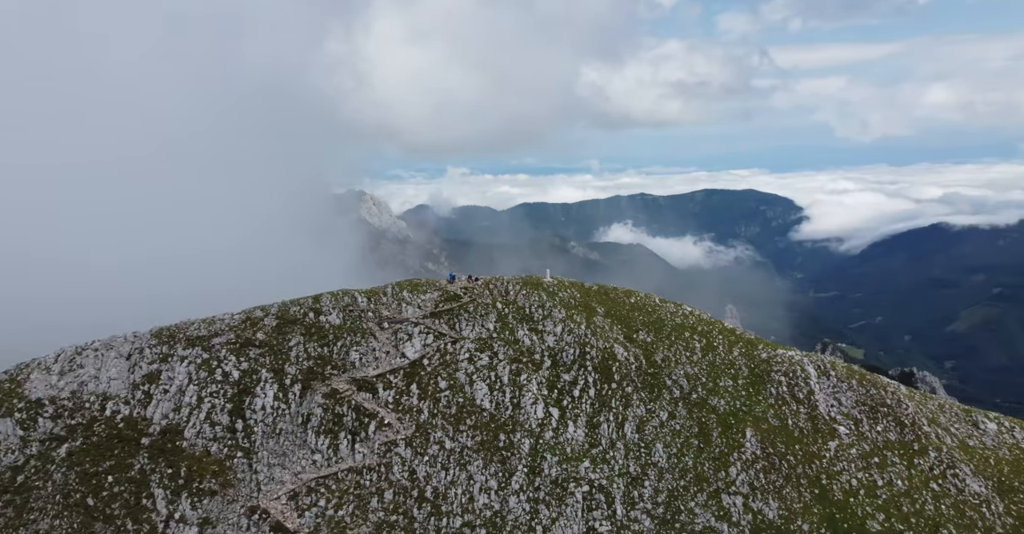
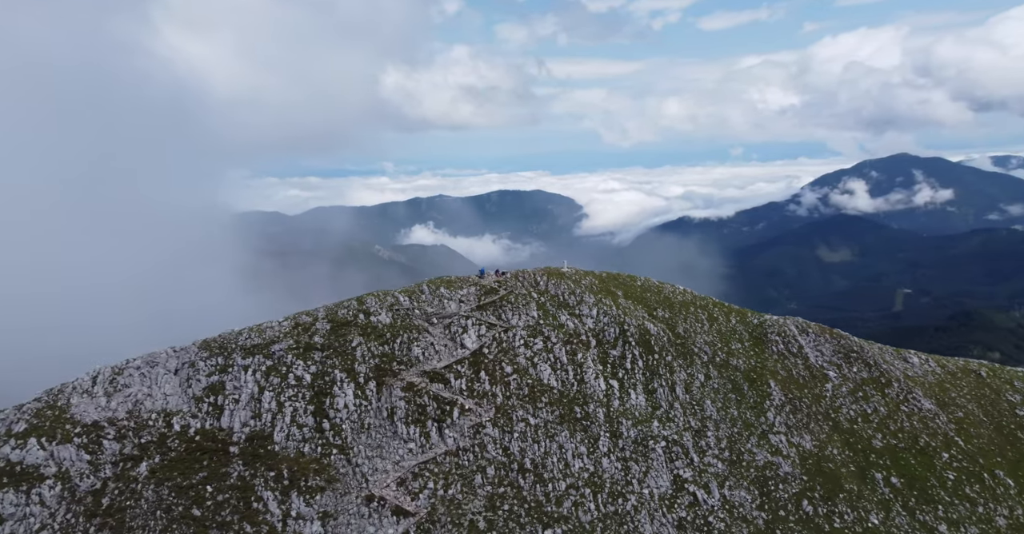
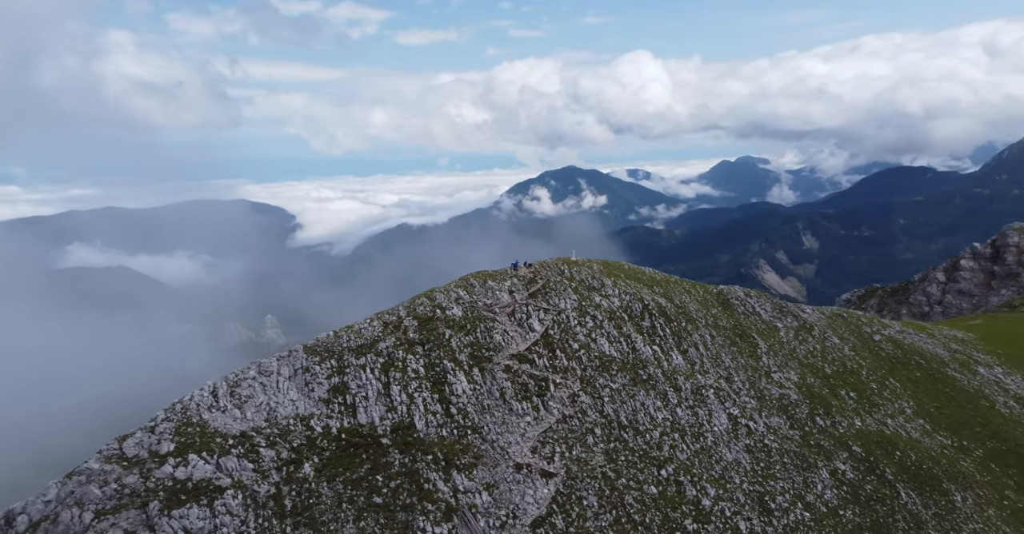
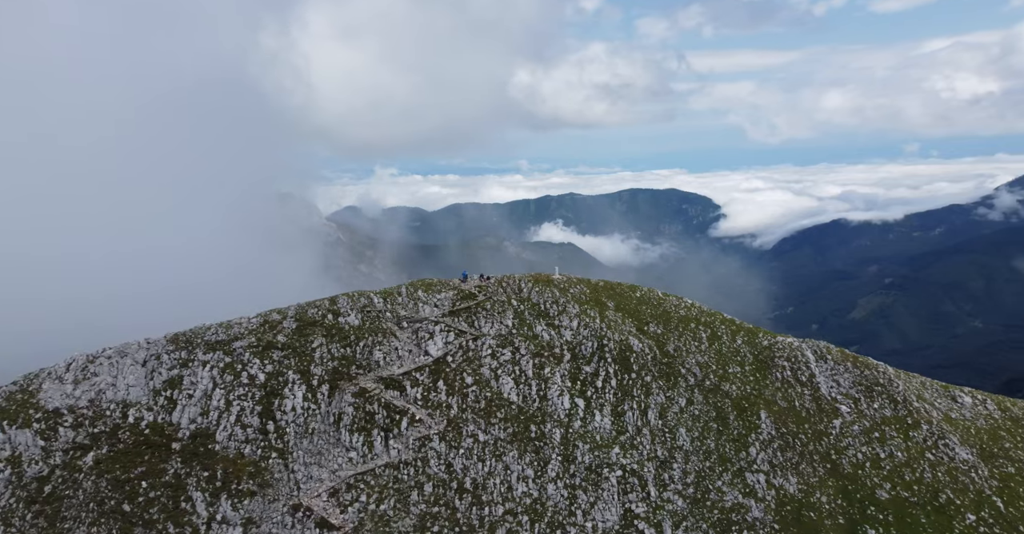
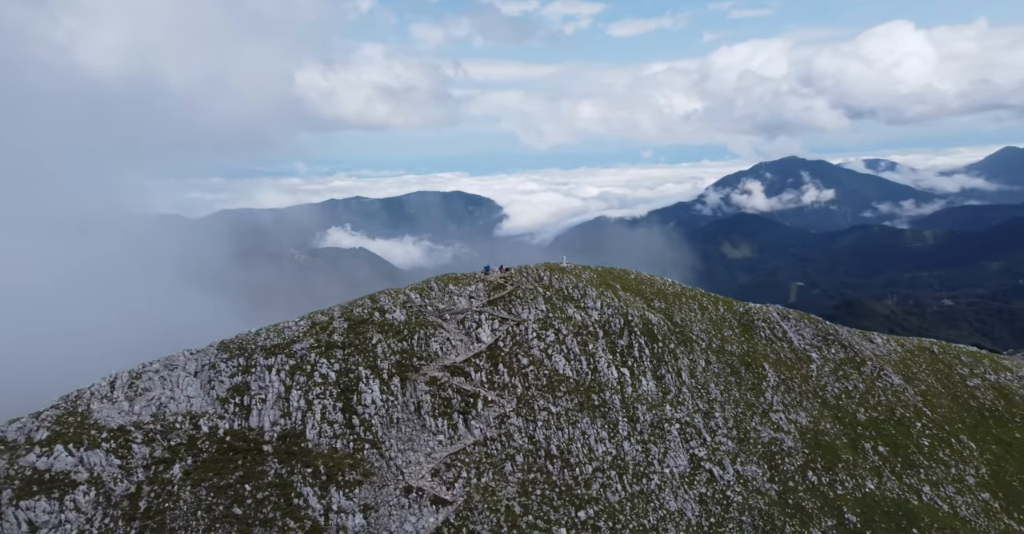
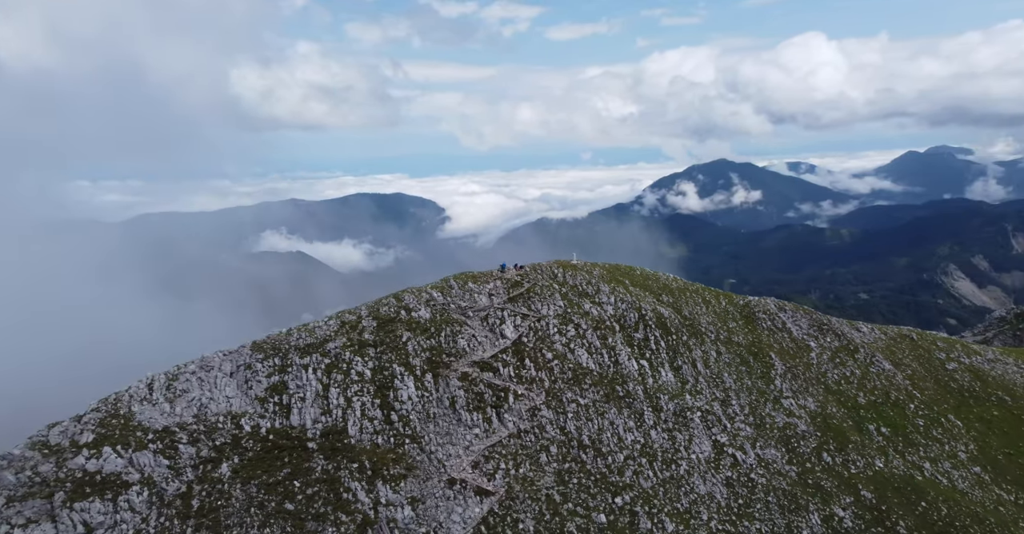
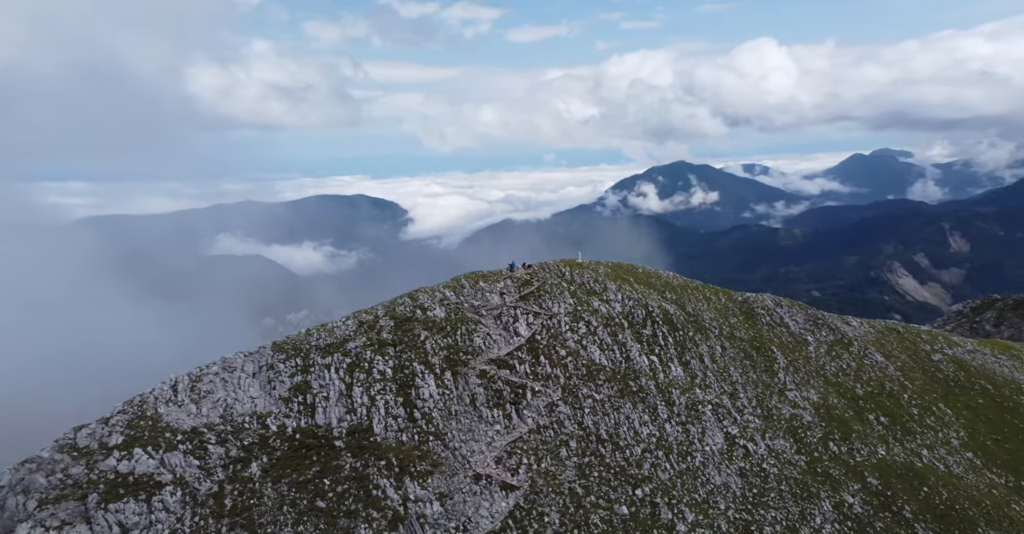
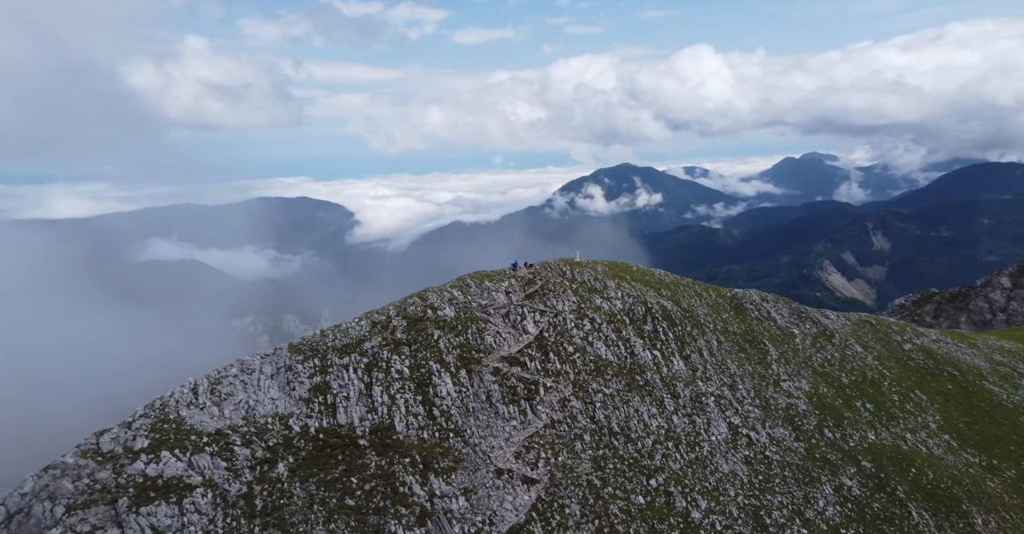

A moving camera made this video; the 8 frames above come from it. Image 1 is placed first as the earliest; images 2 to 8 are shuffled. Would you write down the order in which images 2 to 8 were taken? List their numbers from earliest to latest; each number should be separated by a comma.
4, 2, 5, 6, 7, 8, 3
